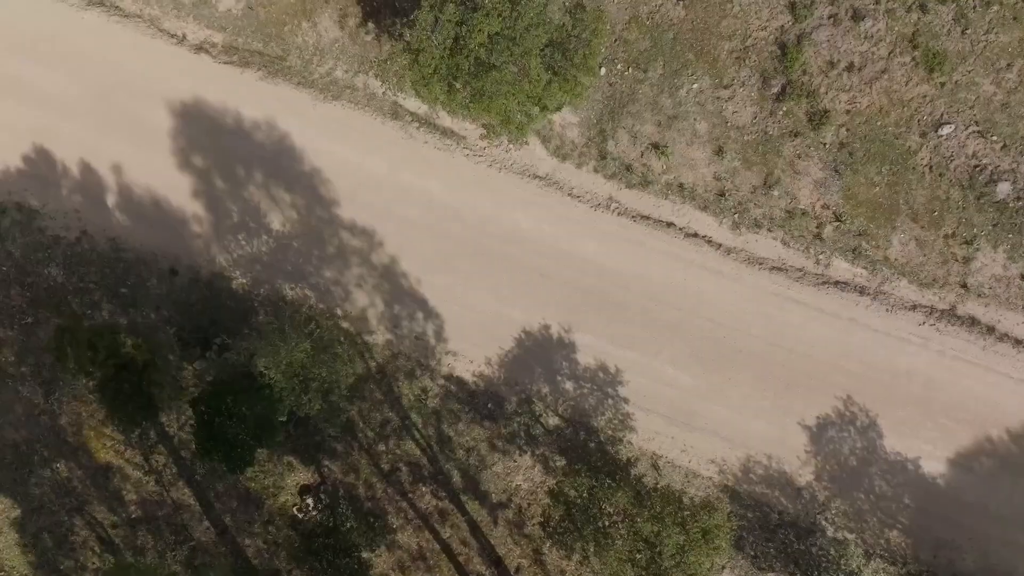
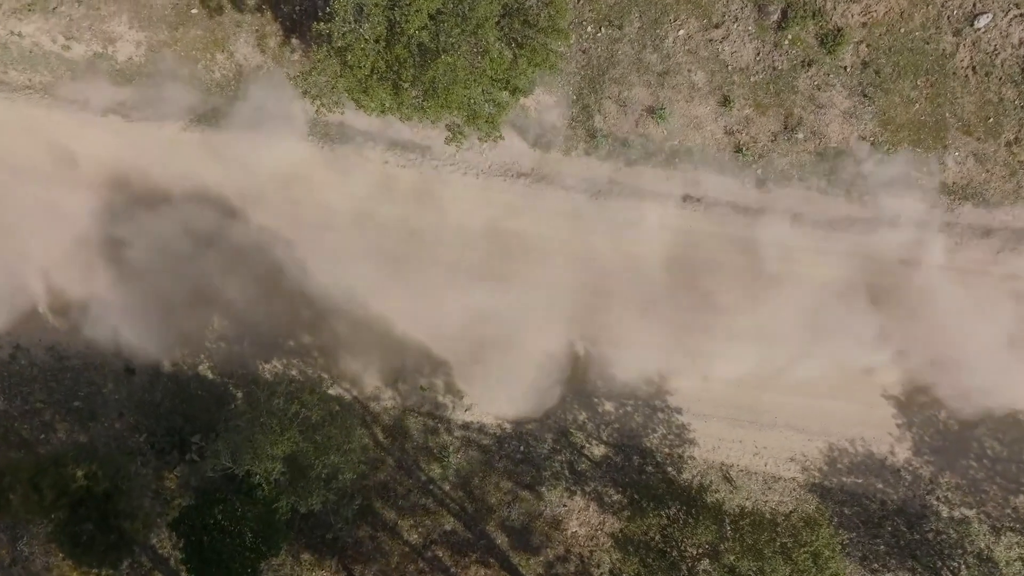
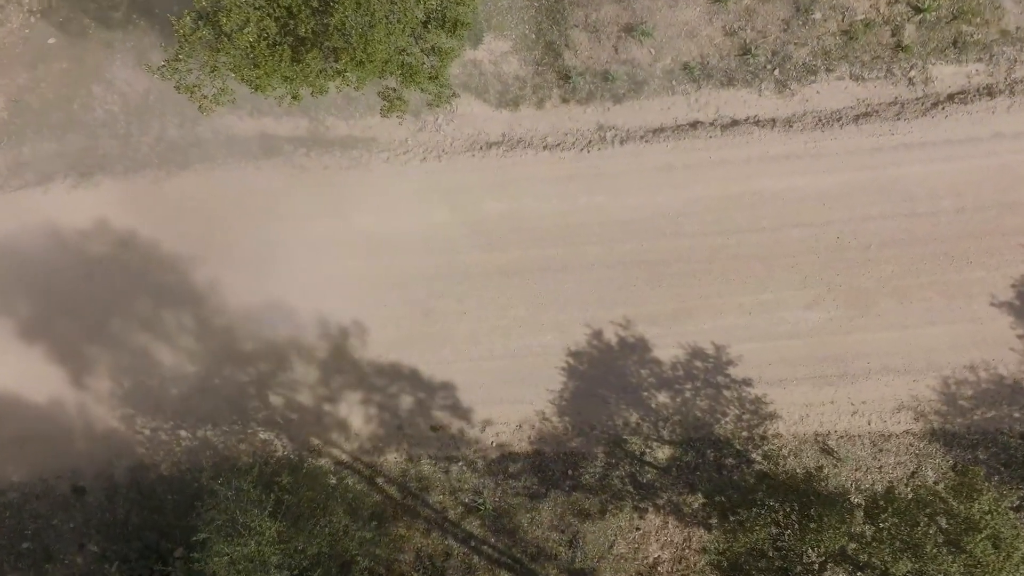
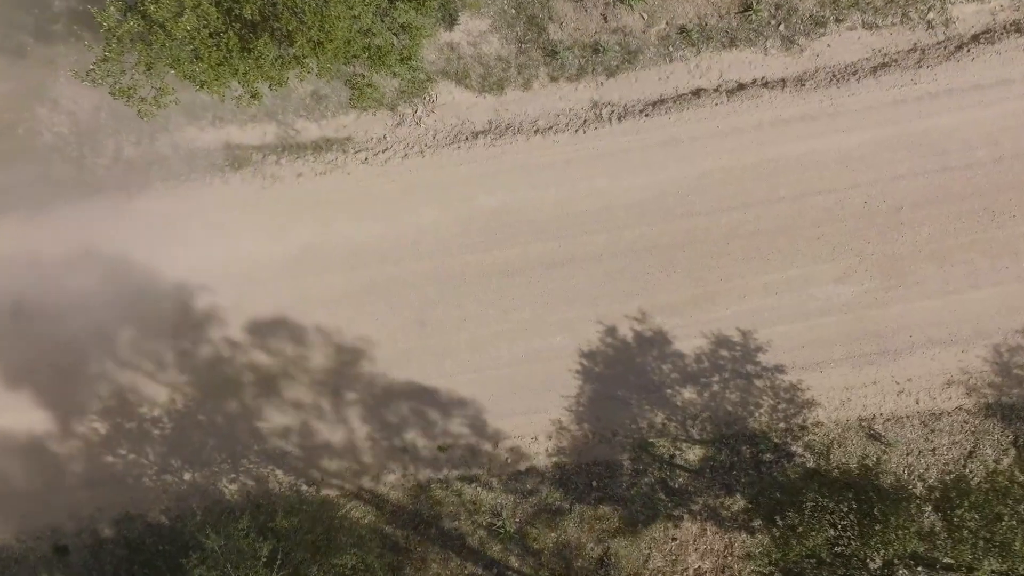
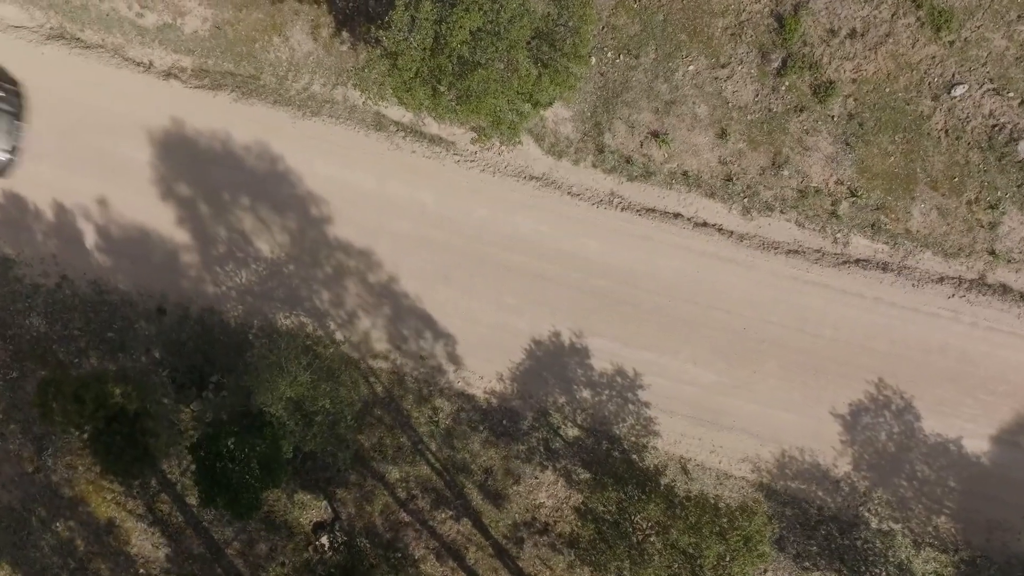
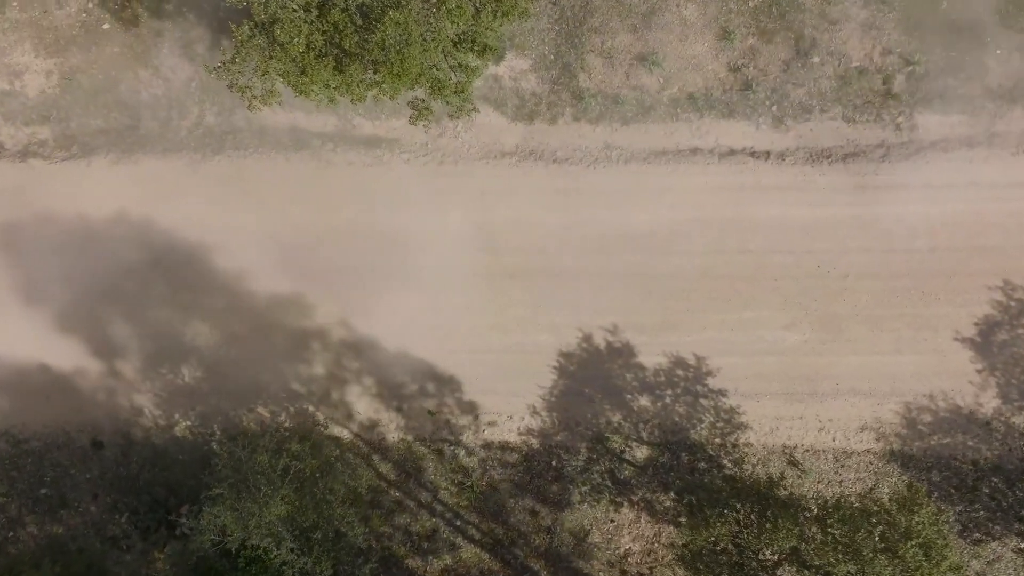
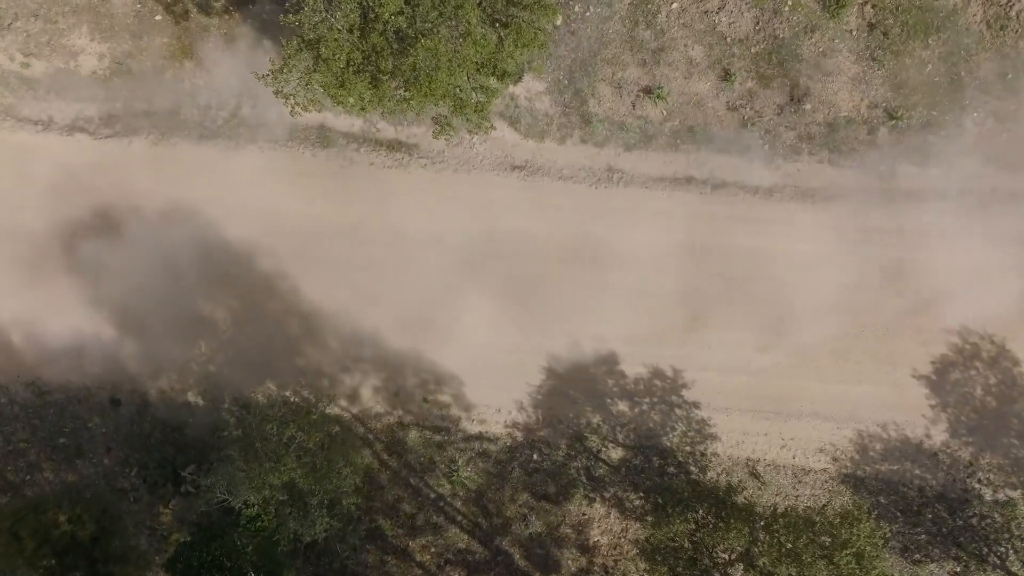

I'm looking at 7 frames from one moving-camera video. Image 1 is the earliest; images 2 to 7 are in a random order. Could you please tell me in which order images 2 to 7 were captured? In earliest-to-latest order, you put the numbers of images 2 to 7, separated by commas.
5, 2, 7, 6, 3, 4
